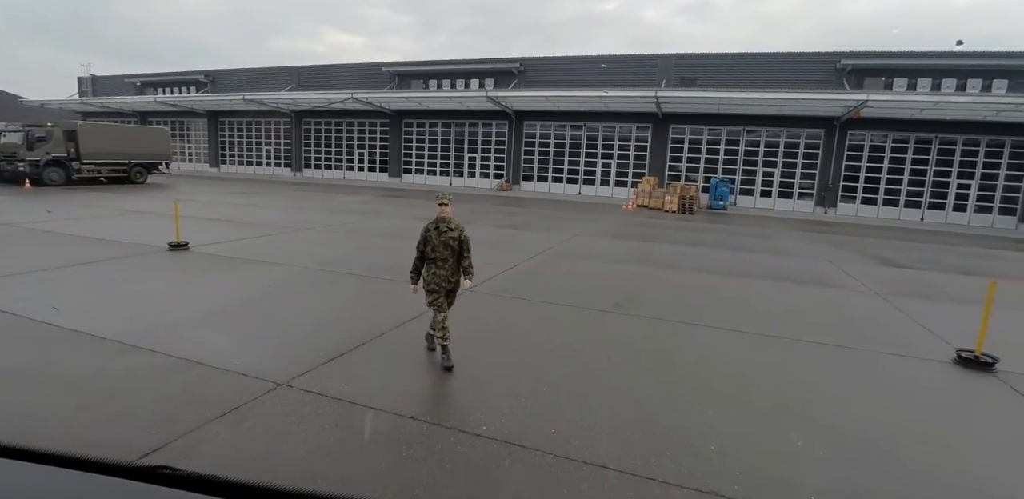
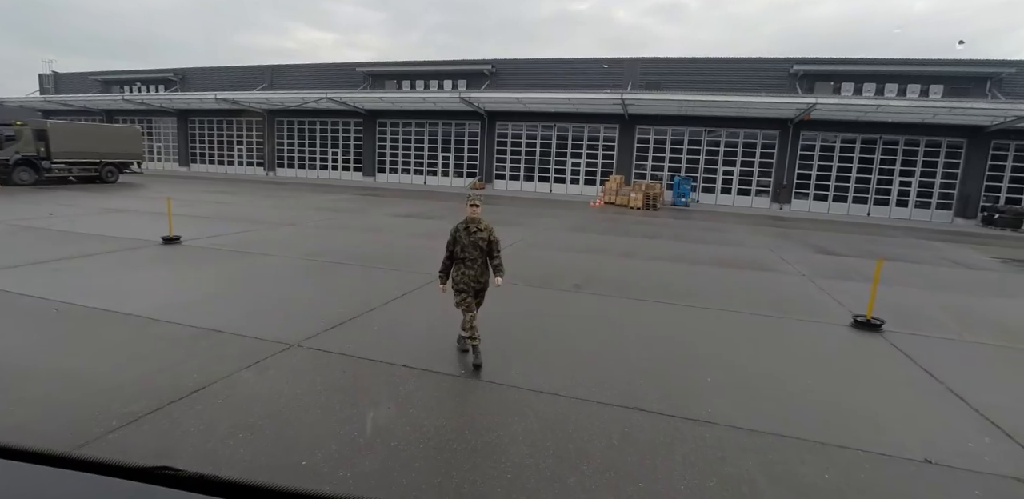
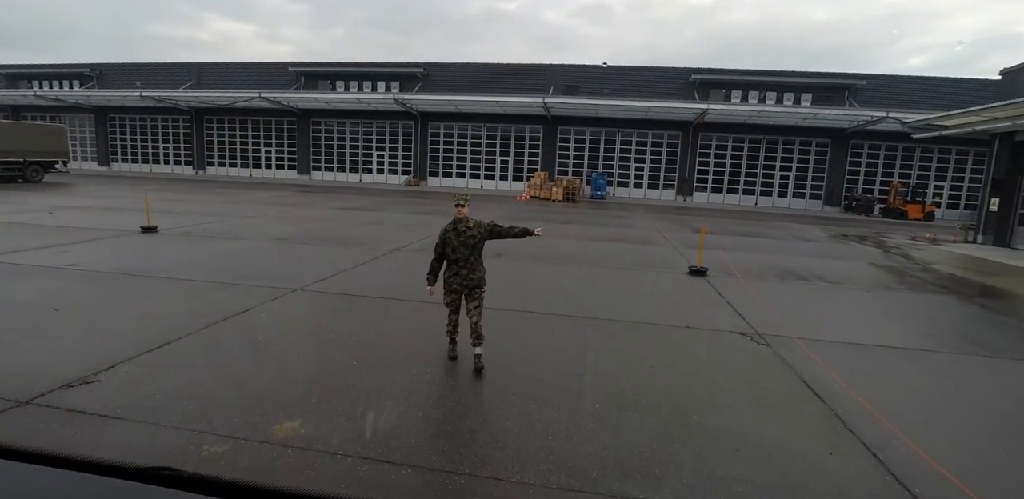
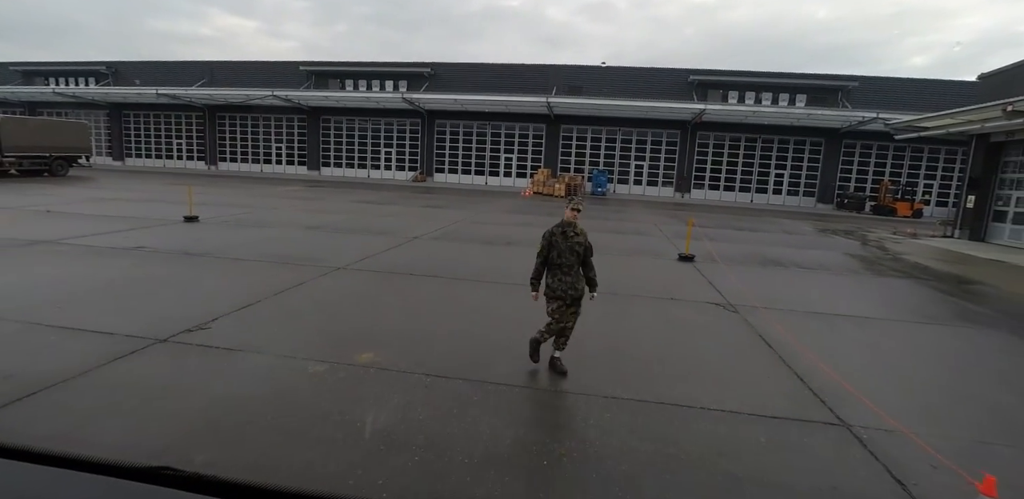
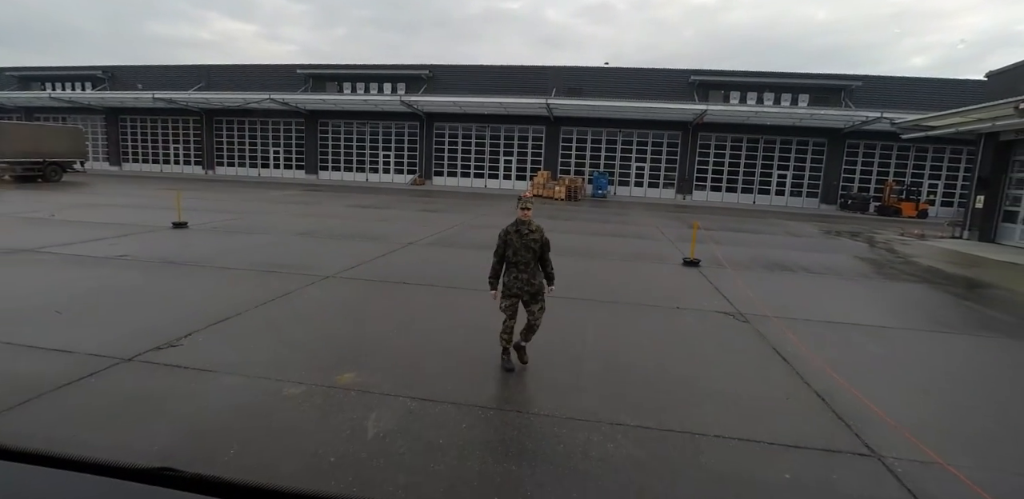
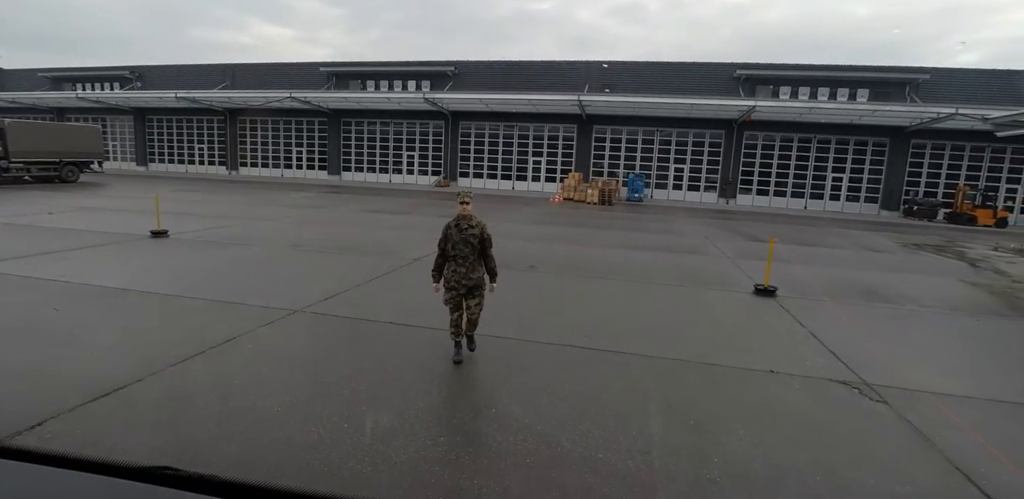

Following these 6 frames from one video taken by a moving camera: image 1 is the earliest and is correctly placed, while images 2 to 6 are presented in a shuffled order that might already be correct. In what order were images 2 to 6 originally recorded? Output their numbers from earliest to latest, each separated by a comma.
2, 6, 3, 5, 4
